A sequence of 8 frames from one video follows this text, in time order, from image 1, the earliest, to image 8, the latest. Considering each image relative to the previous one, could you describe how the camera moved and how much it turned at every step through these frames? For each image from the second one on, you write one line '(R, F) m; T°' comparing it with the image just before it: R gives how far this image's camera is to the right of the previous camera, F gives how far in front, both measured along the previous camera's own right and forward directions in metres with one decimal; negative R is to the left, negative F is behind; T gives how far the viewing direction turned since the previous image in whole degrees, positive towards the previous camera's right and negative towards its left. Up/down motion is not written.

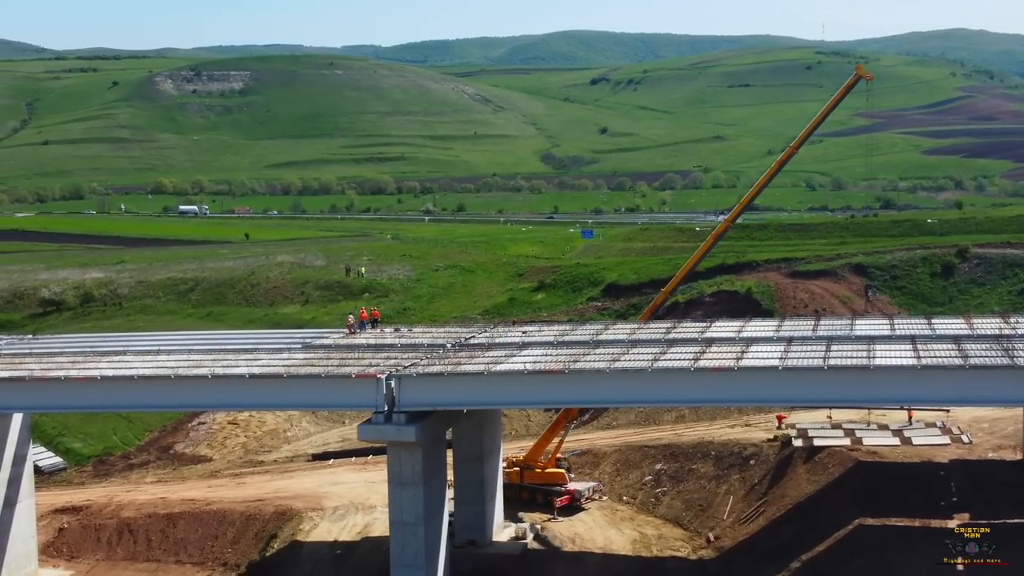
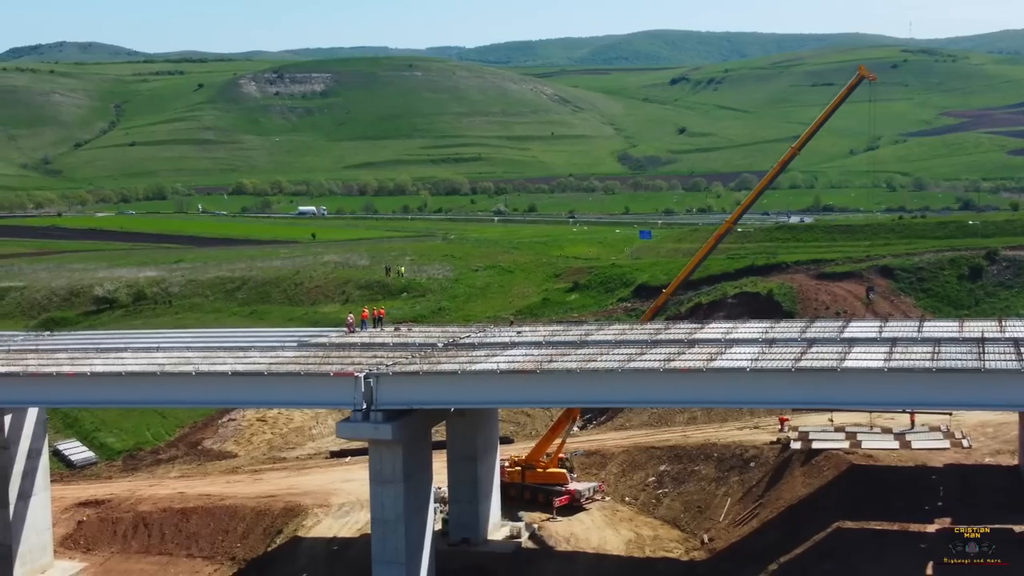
(+2.2, -0.2) m; -3°
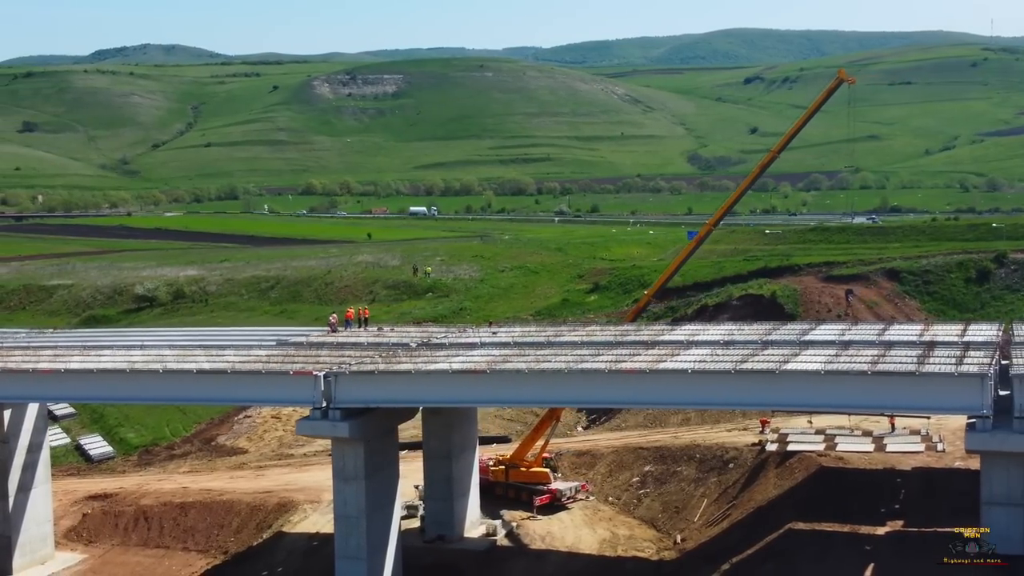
(+2.6, -0.4) m; -3°
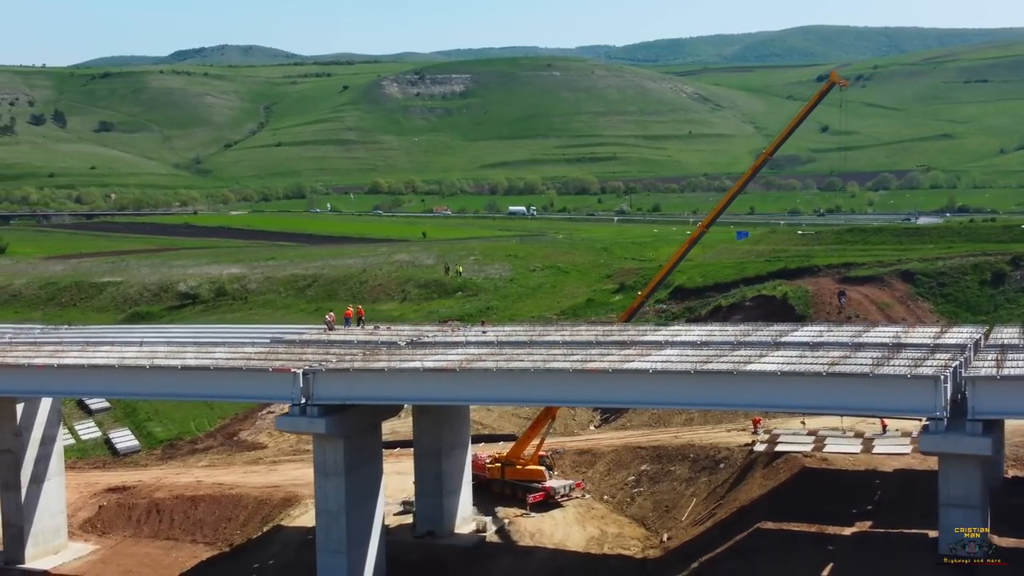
(+2.1, -0.5) m; -3°
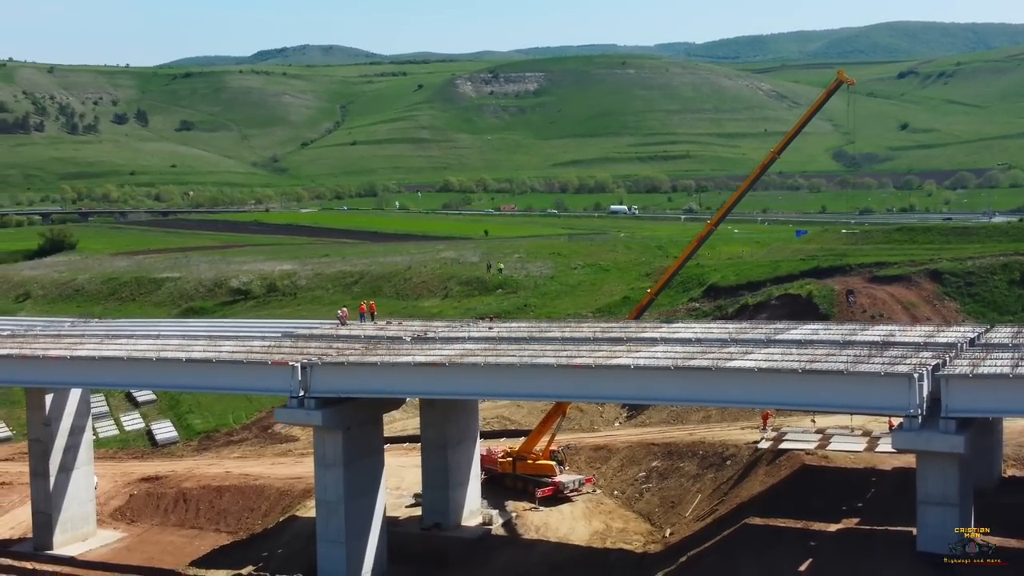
(+1.9, -0.4) m; -3°
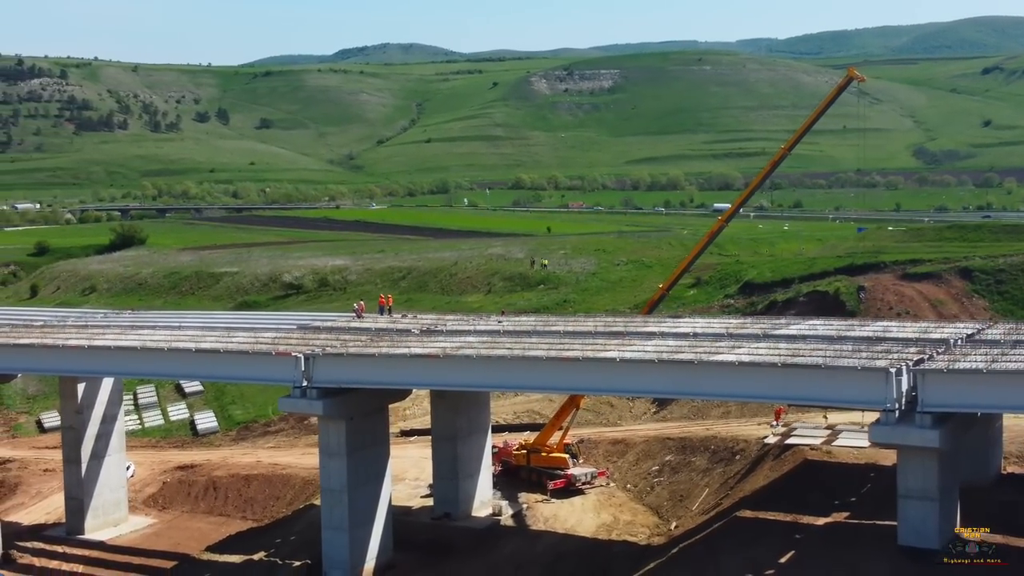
(+1.8, -0.5) m; -3°
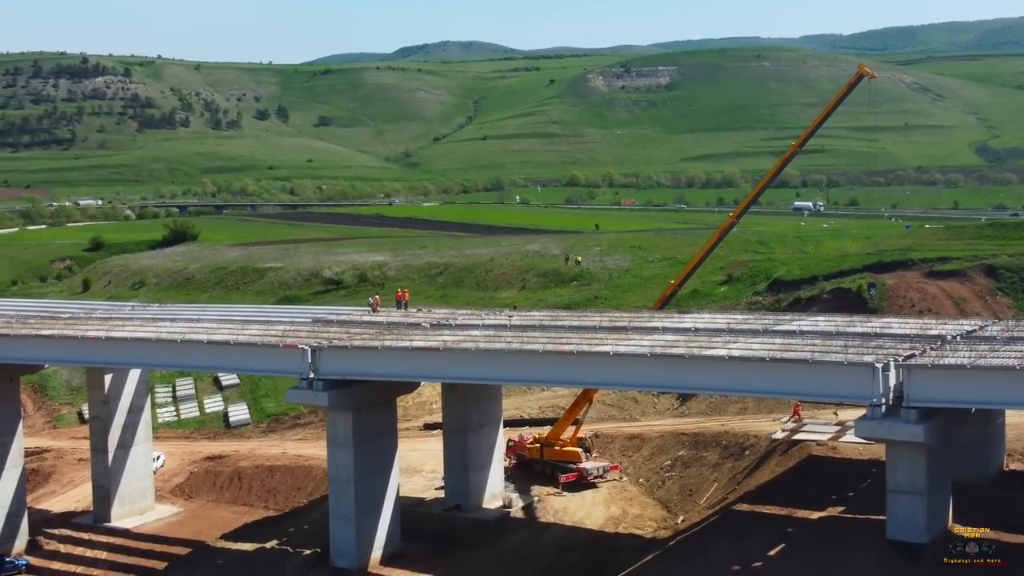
(+1.3, -0.4) m; -2°
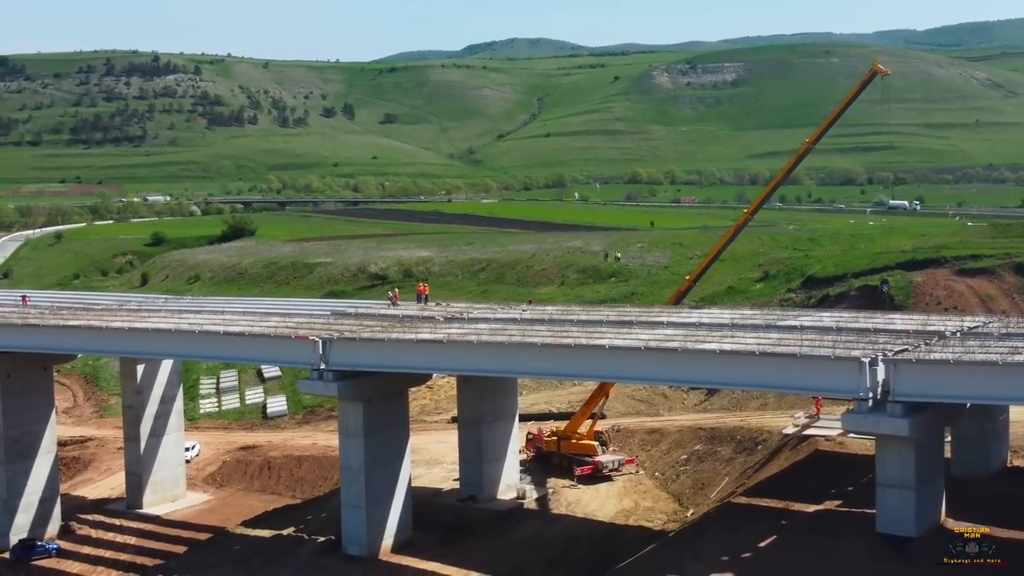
(+1.4, -0.5) m; -3°
